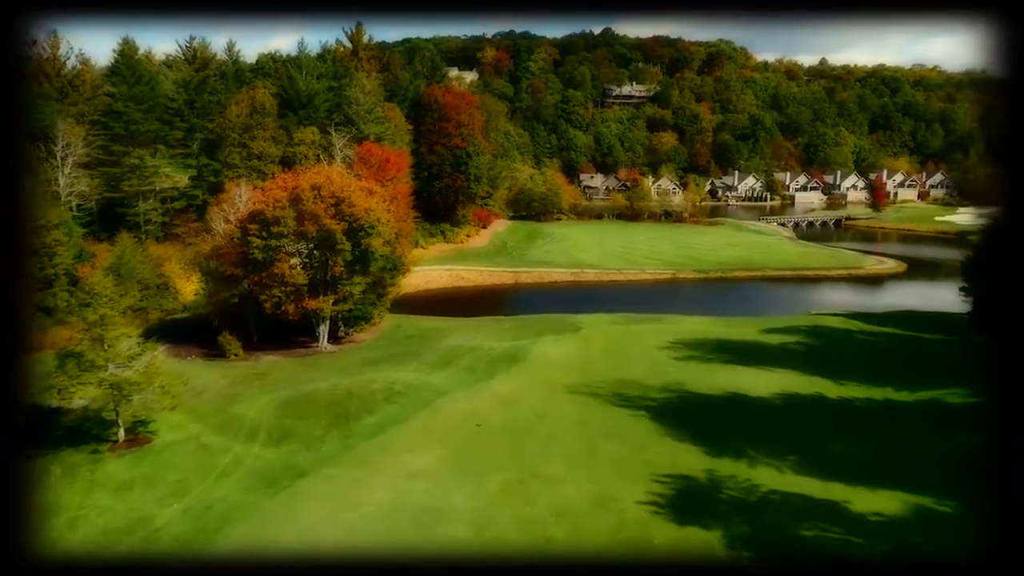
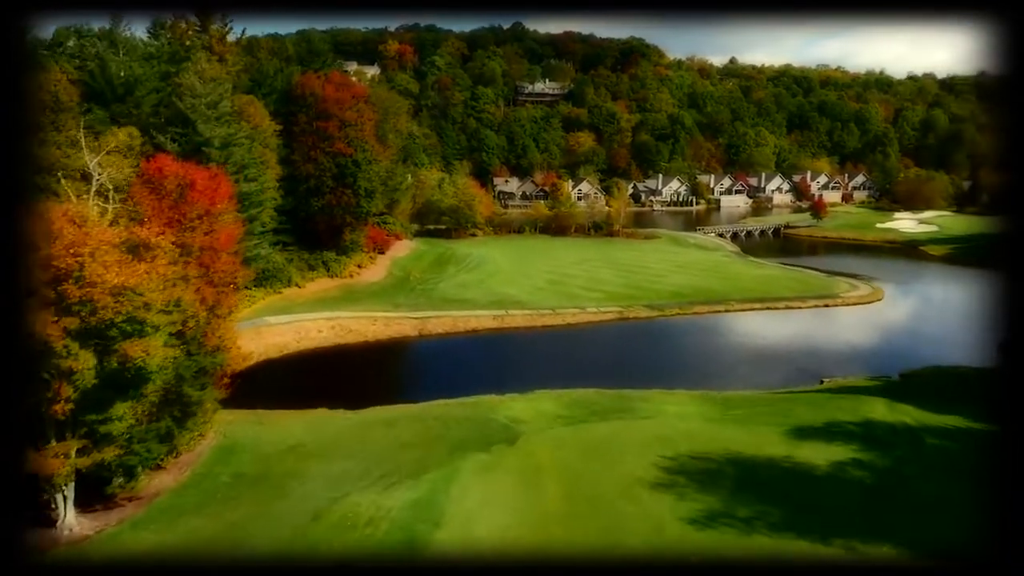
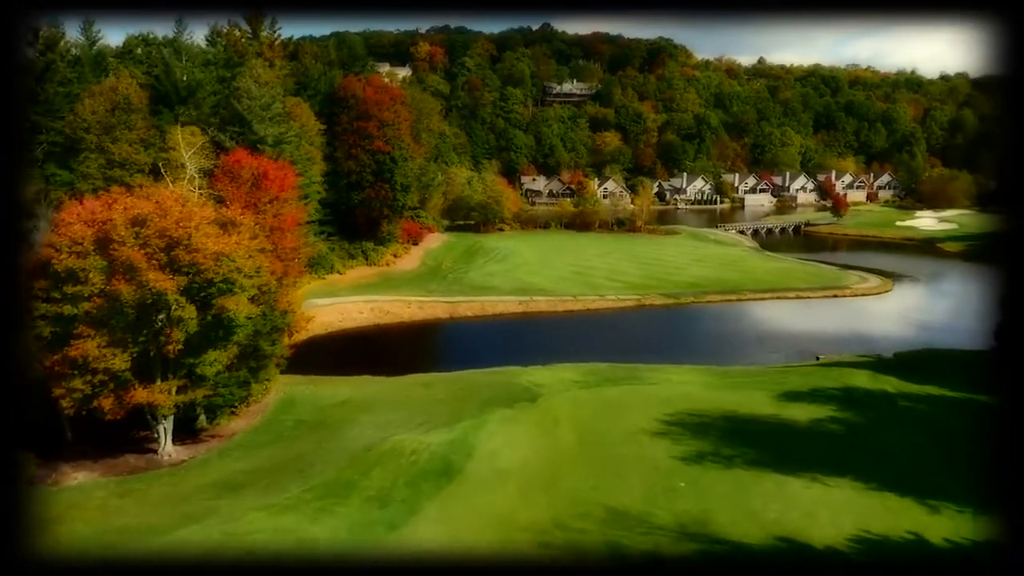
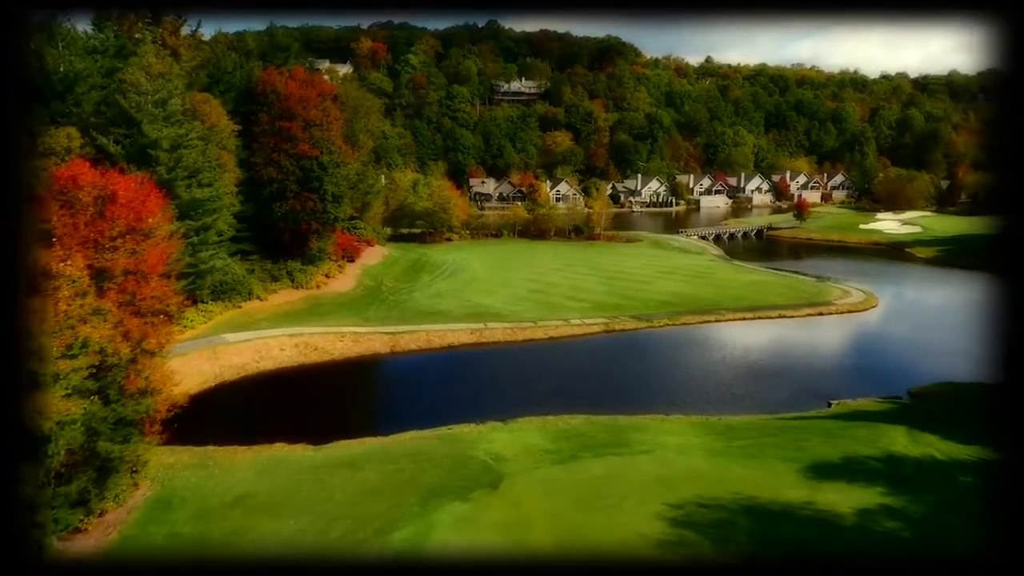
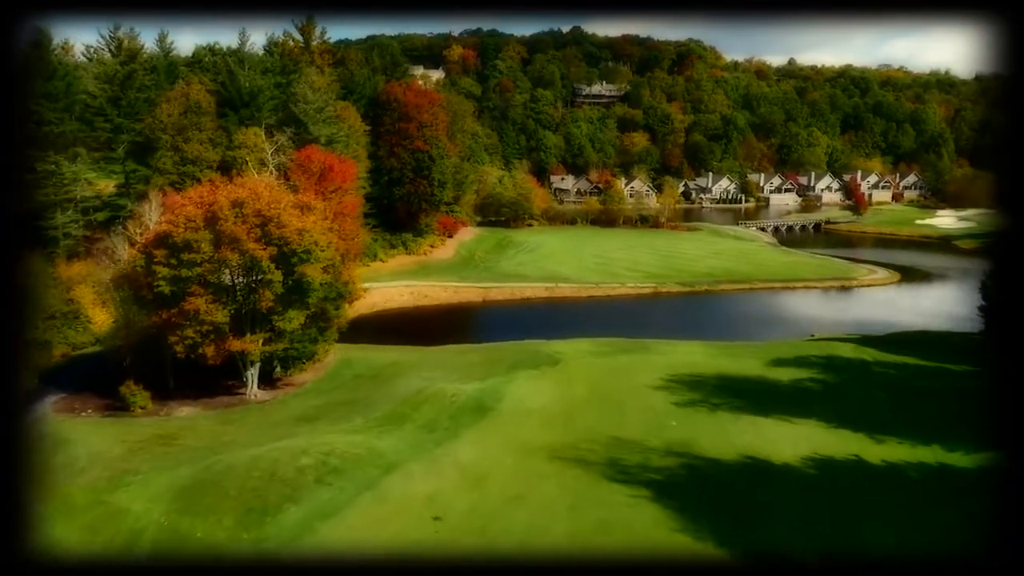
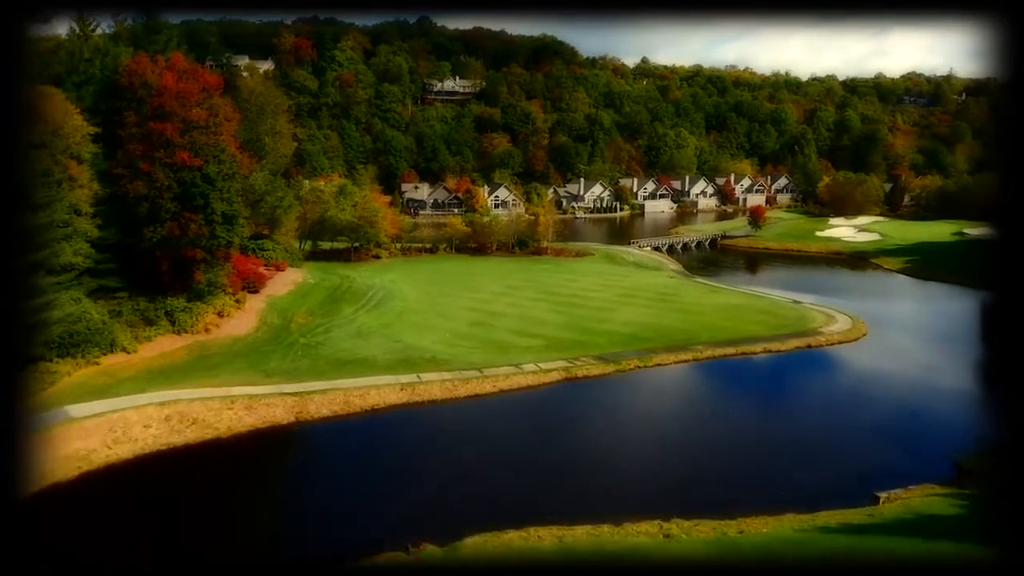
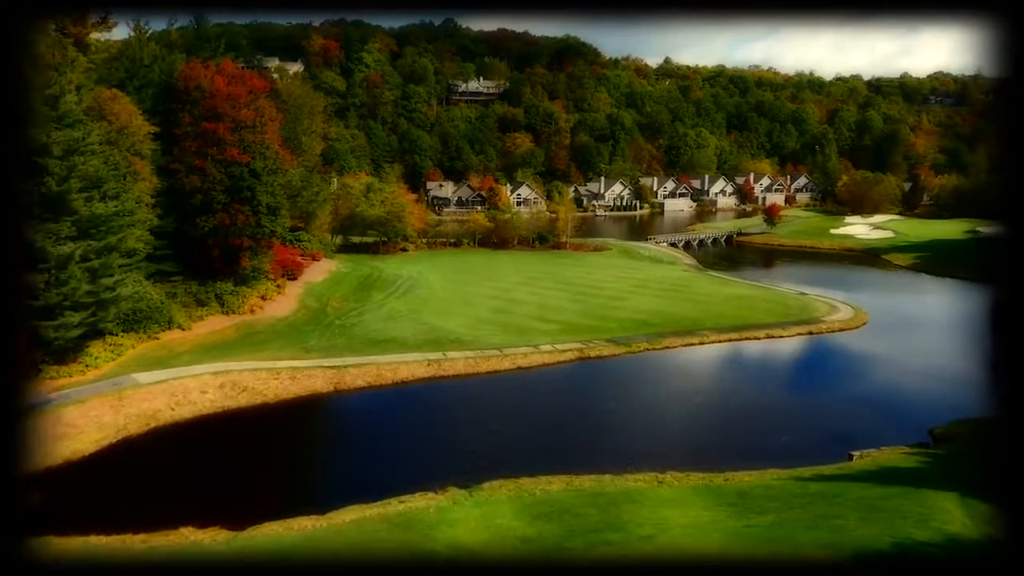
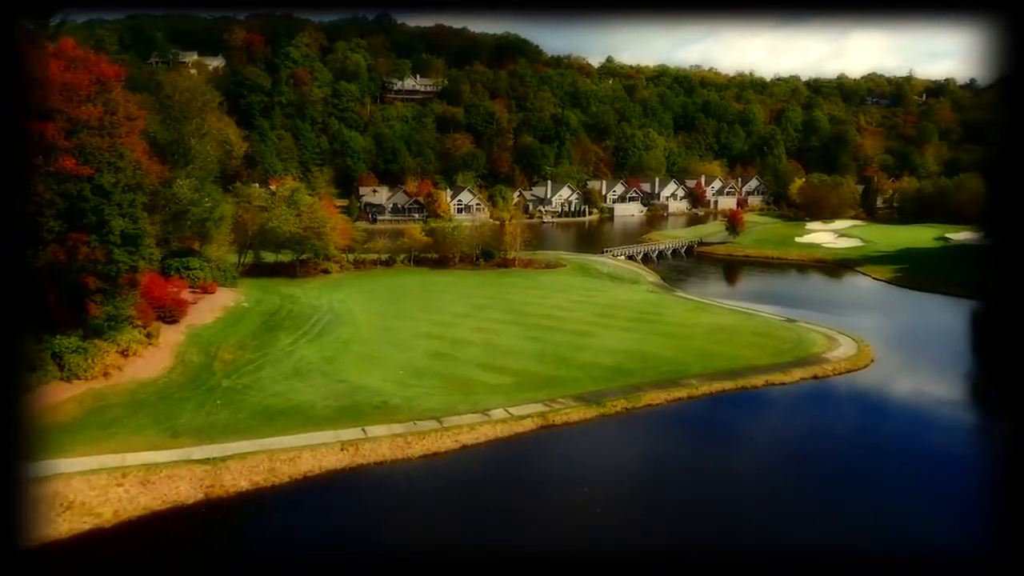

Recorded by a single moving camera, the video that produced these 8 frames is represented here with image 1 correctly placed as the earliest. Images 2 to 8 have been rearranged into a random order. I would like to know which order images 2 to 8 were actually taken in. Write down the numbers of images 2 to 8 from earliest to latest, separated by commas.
5, 3, 2, 4, 7, 6, 8
